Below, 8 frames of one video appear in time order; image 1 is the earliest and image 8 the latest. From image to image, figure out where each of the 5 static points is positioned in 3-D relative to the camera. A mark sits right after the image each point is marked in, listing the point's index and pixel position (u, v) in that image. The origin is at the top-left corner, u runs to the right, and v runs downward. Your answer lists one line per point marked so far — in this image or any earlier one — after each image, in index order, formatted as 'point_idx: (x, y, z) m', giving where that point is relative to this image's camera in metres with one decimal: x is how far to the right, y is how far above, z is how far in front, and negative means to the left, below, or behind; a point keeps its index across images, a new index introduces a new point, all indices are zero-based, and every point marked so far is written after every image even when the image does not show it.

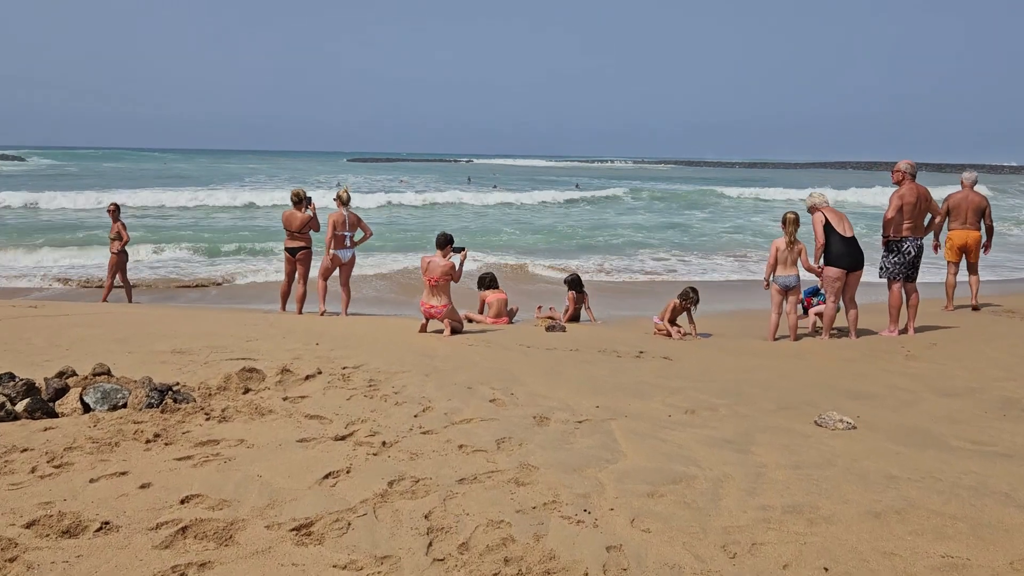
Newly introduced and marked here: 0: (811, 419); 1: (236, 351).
0: (+1.4, -0.6, +3.9) m
1: (-1.7, -0.4, +5.3) m
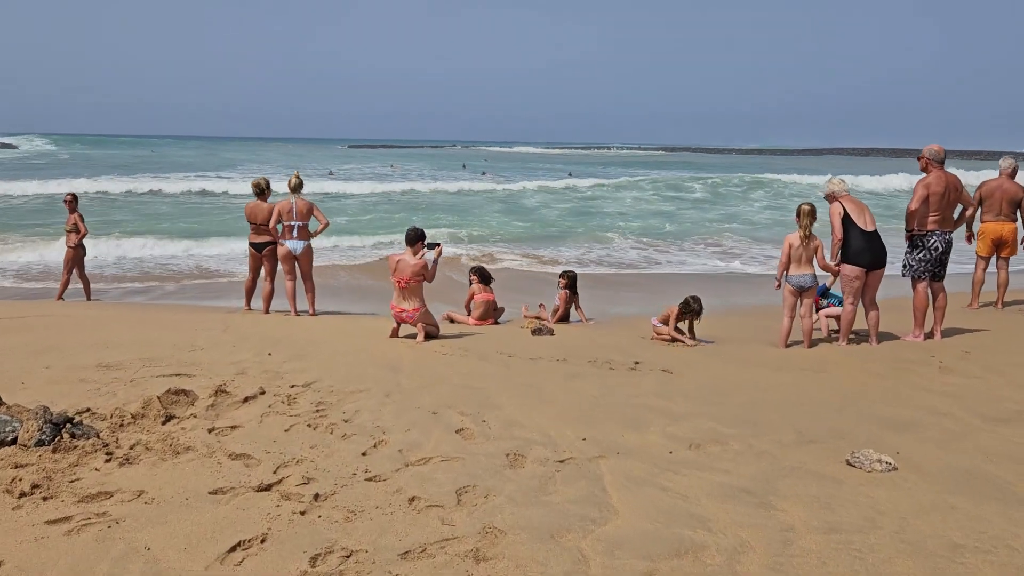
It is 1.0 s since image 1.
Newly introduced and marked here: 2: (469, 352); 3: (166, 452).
0: (+1.3, -0.6, +3.3) m
1: (-1.9, -0.4, +4.7) m
2: (-0.3, -0.4, +5.4) m
3: (-1.3, -0.6, +3.2) m
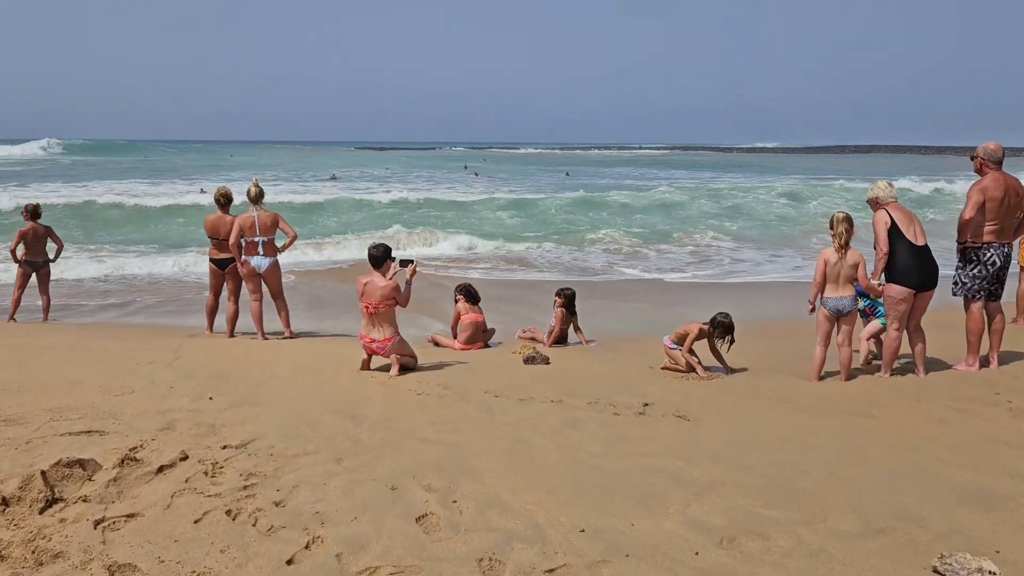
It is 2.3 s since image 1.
0: (+1.2, -0.8, +2.5) m
1: (-1.9, -0.6, +3.9) m
2: (-0.3, -0.6, +4.6) m
3: (-1.4, -0.8, +2.4) m
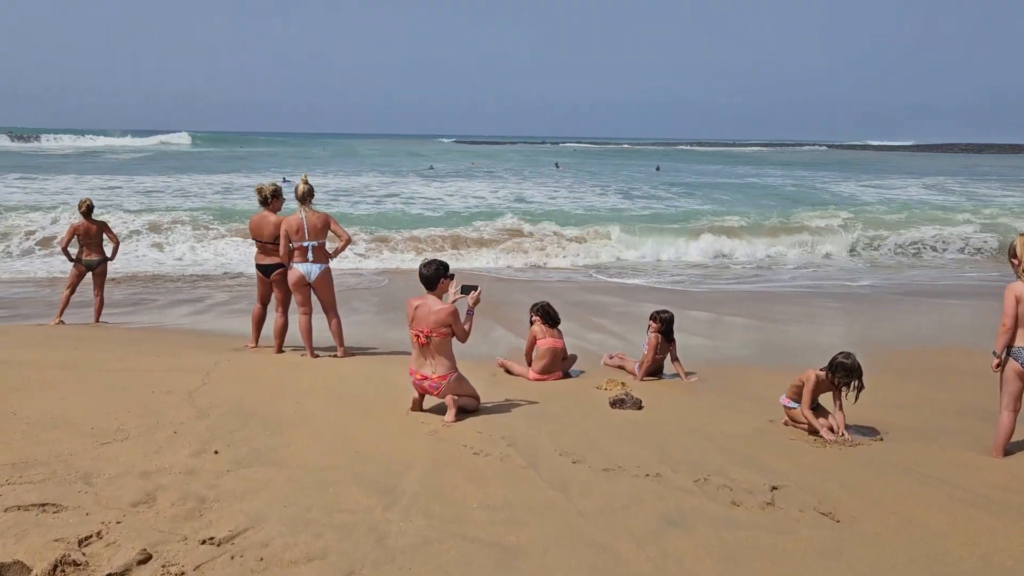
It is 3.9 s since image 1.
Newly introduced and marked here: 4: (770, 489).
0: (+1.3, -1.0, +1.3) m
1: (-1.6, -0.7, +3.0) m
2: (0.0, -0.7, +3.6) m
3: (-1.2, -0.9, +1.6) m
4: (+1.0, -0.7, +3.2) m
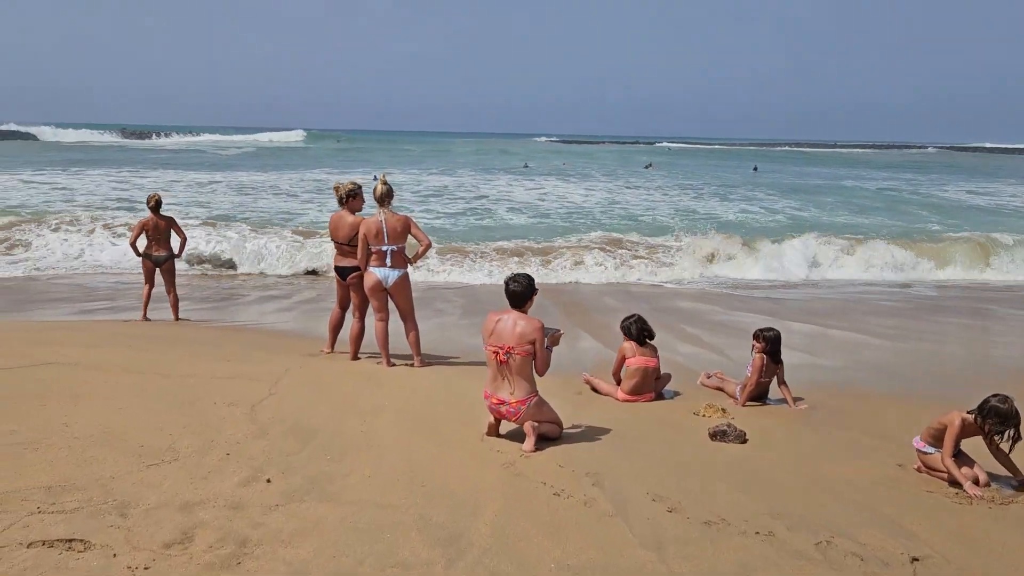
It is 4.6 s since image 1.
0: (+1.4, -1.1, +0.8) m
1: (-1.4, -0.7, +2.7) m
2: (+0.3, -0.8, +3.2) m
3: (-1.1, -0.9, +1.2) m
4: (+1.2, -0.8, +2.6) m
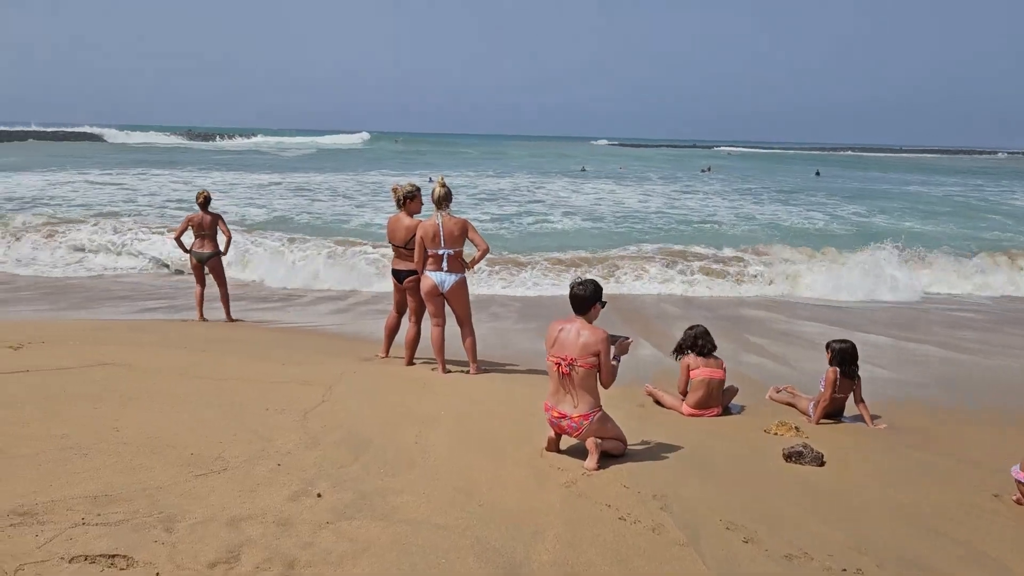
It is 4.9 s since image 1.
0: (+1.4, -1.1, +0.5) m
1: (-1.2, -0.7, +2.6) m
2: (+0.5, -0.8, +3.0) m
3: (-1.0, -0.9, +1.1) m
4: (+1.4, -0.9, +2.4) m
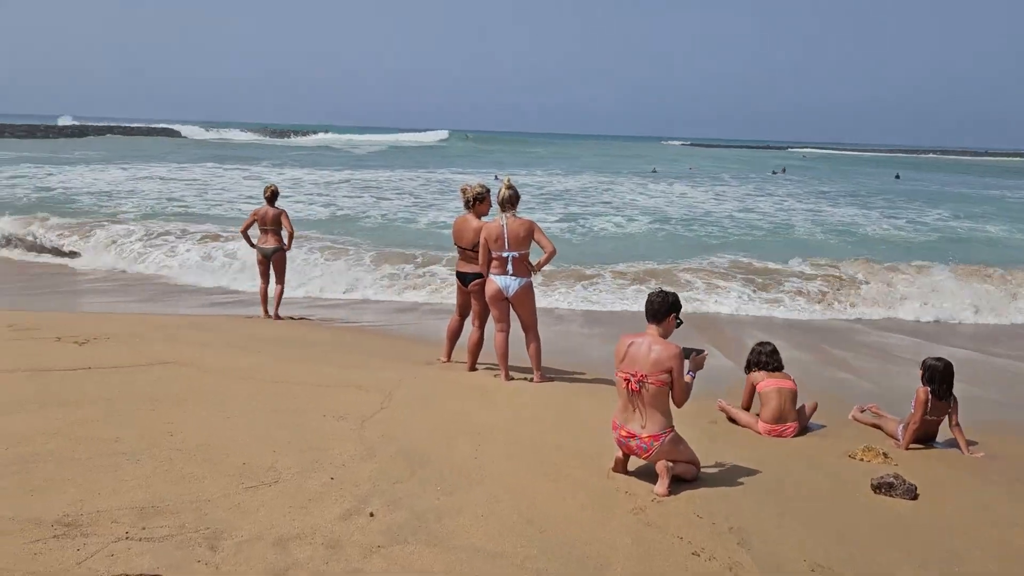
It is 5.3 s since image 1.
0: (+1.4, -1.2, +0.2) m
1: (-1.0, -0.7, +2.5) m
2: (+0.7, -0.9, +2.7) m
3: (-1.0, -1.0, +1.0) m
4: (+1.6, -1.0, +2.1) m
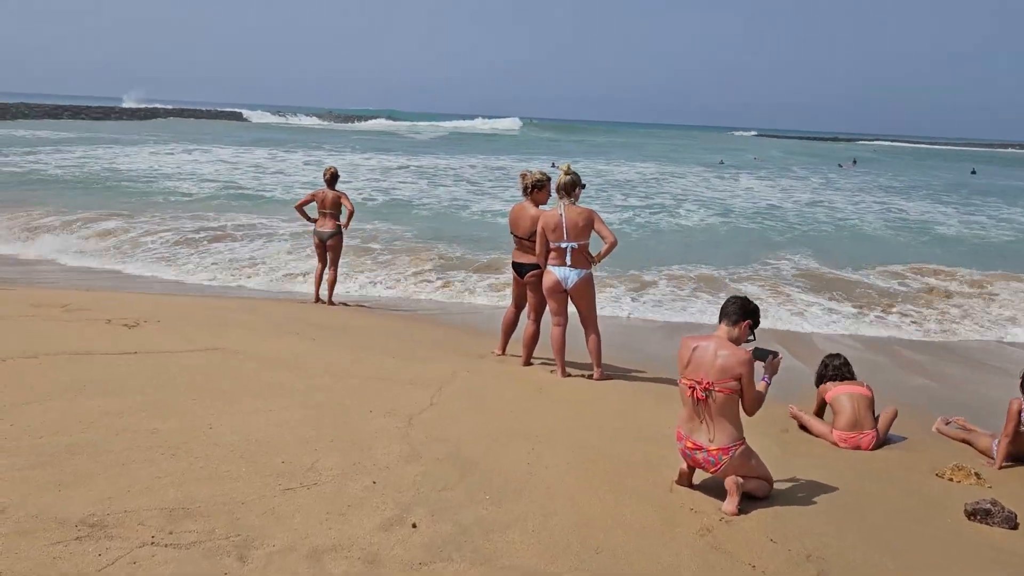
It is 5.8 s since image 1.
0: (+1.4, -1.2, -0.2) m
1: (-0.9, -0.7, +2.3) m
2: (+0.9, -0.9, +2.4) m
3: (-0.9, -0.9, +0.8) m
4: (+1.7, -1.0, +1.7) m
